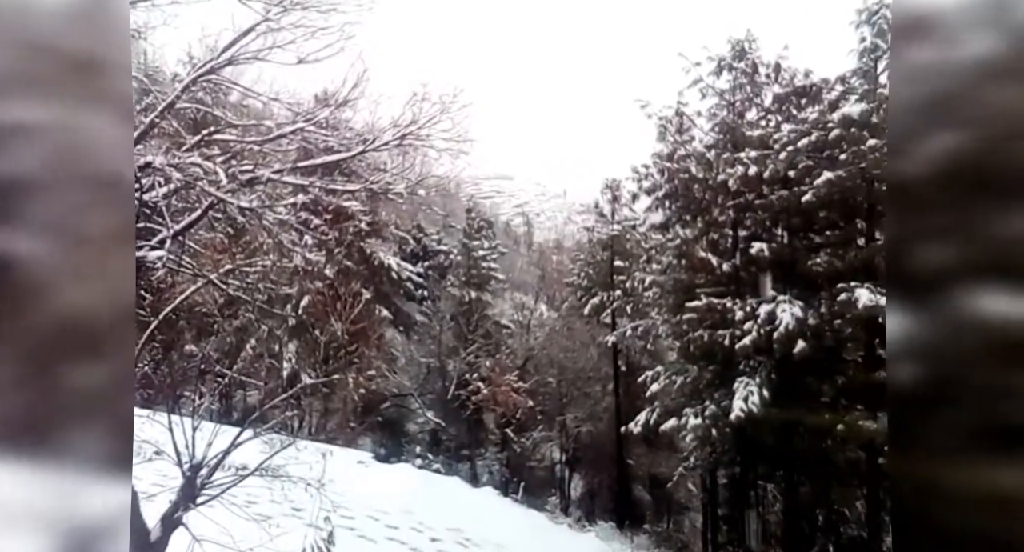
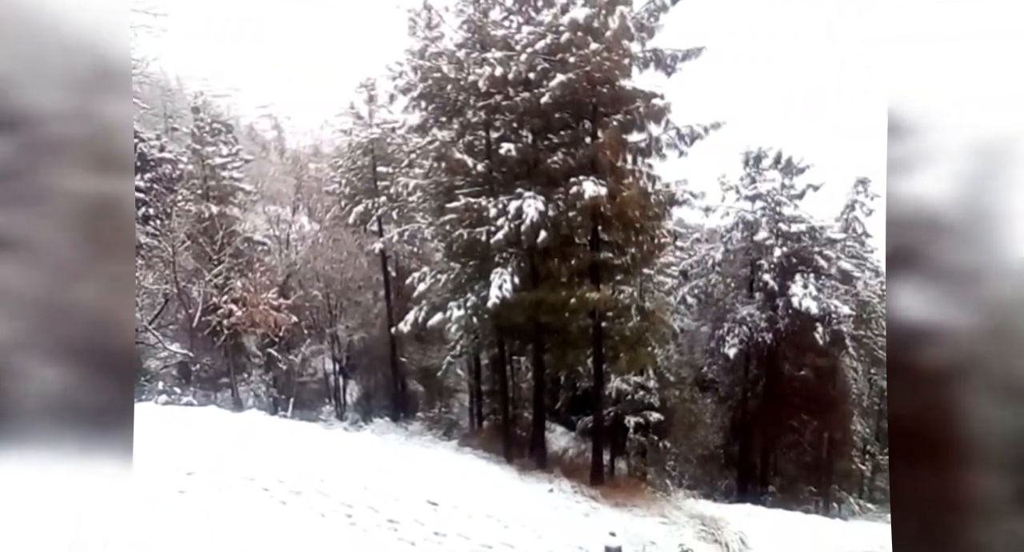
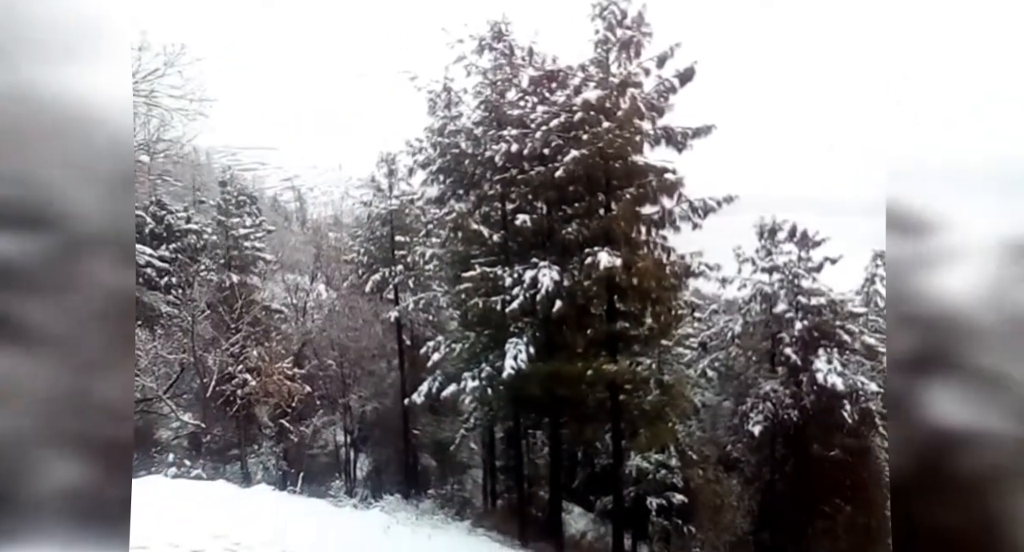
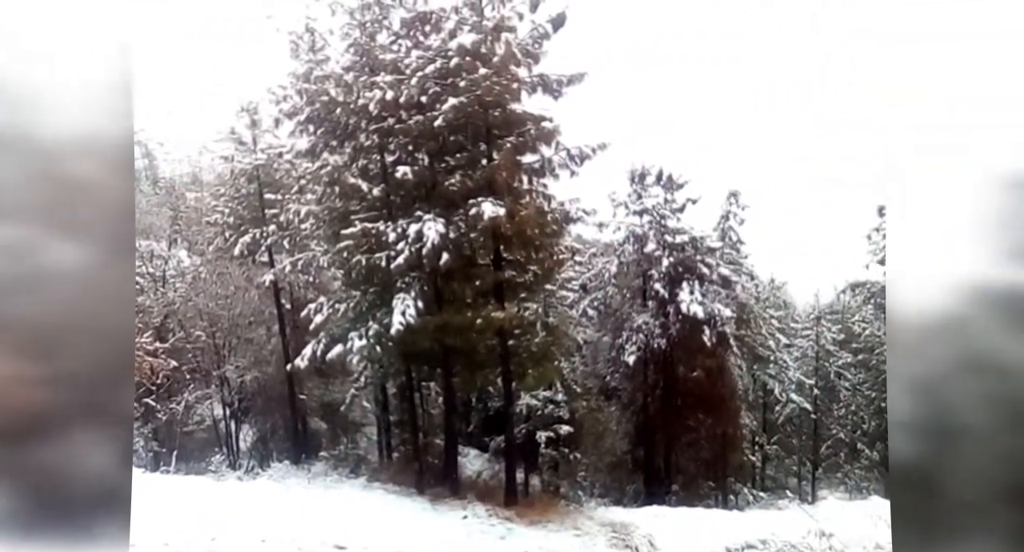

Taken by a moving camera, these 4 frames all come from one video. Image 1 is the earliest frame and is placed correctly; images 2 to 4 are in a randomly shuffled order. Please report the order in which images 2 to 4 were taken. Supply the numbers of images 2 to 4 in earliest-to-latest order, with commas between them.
2, 4, 3
